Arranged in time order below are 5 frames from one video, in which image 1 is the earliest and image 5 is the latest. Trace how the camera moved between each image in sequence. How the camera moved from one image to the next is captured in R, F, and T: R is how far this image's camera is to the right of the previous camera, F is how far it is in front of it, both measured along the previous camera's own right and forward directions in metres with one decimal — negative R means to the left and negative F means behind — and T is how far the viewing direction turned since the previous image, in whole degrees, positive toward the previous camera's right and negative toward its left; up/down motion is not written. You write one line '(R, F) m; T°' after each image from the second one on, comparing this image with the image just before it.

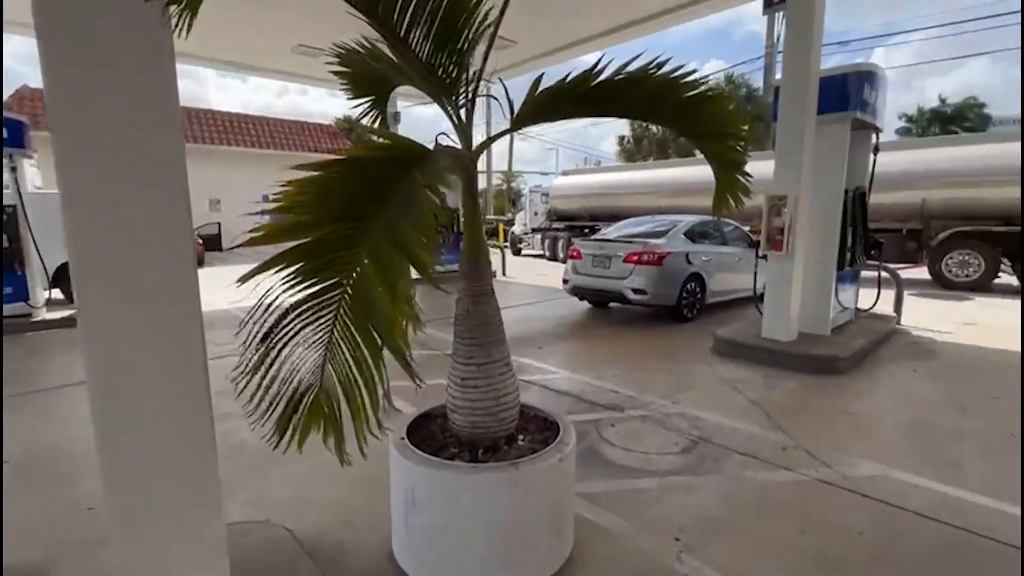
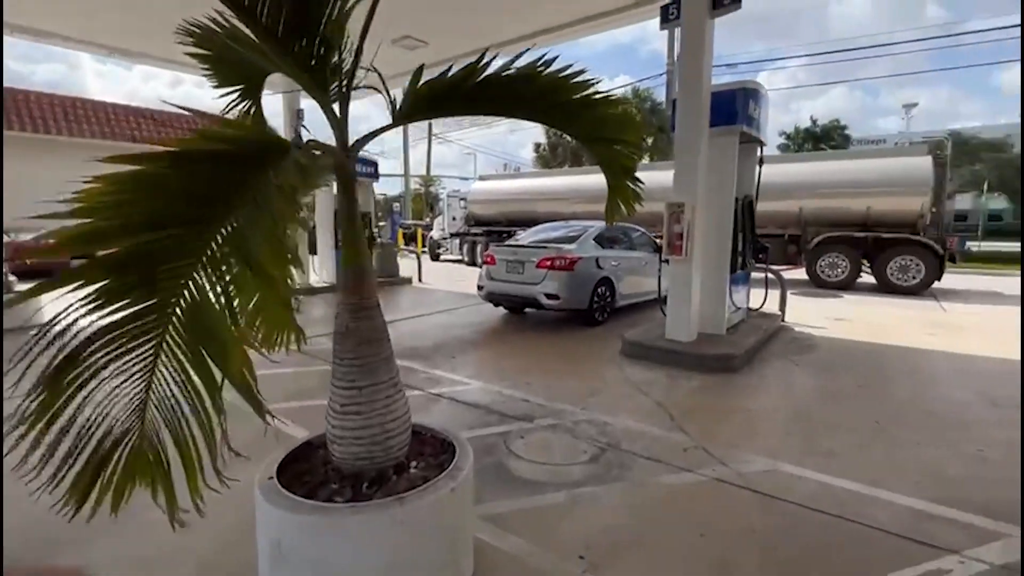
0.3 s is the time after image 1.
(+0.1, +0.2) m; +9°
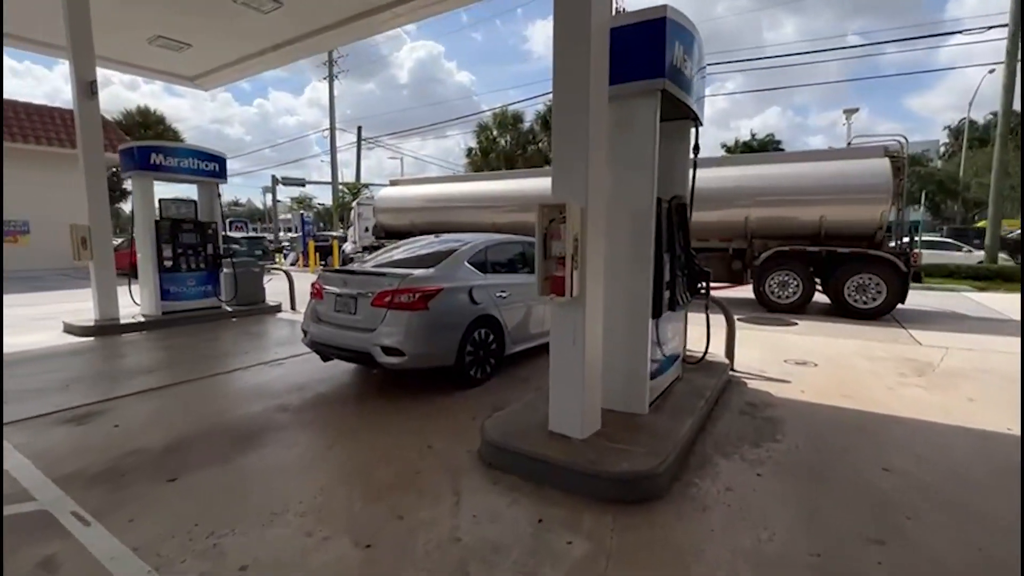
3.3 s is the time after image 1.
(+1.3, +2.3) m; +5°
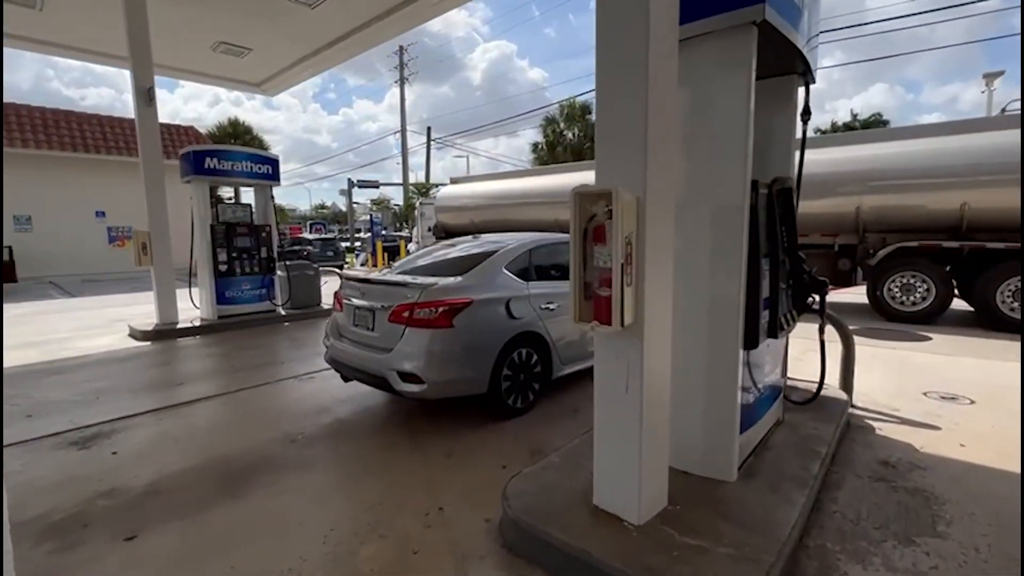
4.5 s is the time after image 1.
(+0.2, +0.9) m; -9°
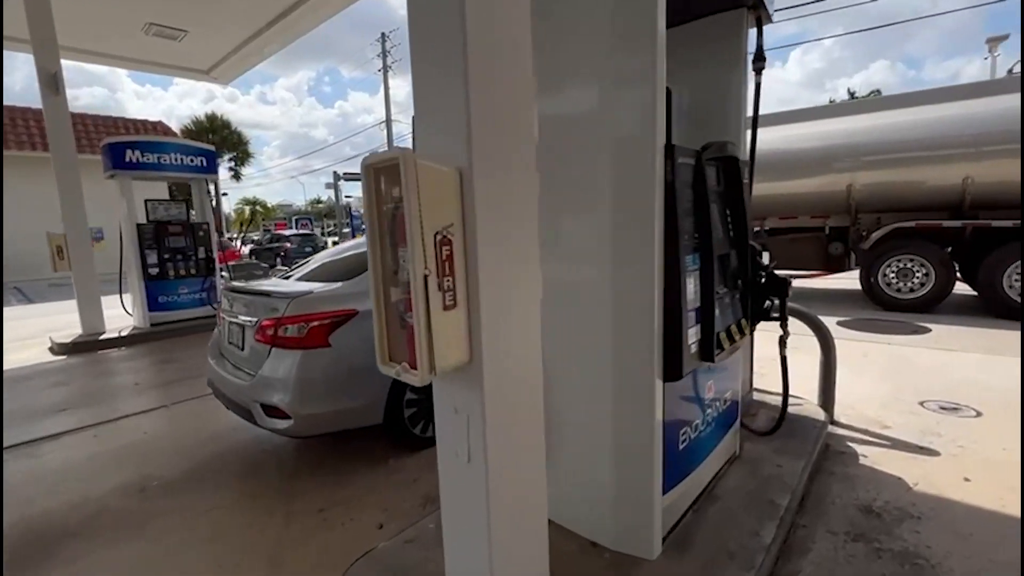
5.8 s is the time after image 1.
(+0.7, +0.8) m; 0°
